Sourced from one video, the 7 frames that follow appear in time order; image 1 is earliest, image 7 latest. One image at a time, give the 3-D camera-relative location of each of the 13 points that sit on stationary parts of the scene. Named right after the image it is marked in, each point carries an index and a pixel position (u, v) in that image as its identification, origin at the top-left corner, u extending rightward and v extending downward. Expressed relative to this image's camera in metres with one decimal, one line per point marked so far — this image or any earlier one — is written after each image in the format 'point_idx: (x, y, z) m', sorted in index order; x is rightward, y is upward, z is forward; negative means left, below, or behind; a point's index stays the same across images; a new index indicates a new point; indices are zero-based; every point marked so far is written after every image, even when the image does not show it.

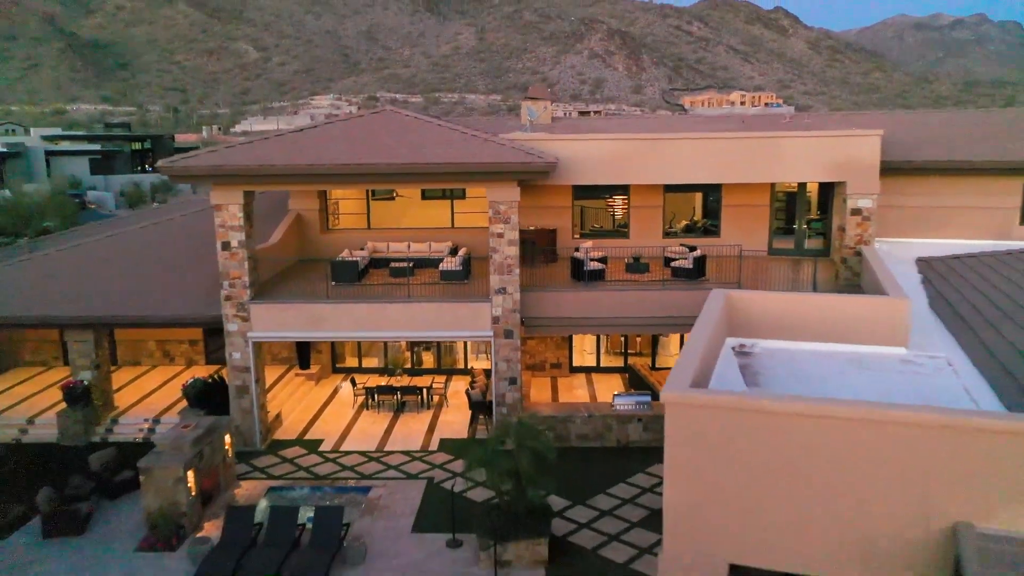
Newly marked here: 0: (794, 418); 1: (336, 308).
0: (+2.0, -0.9, +5.6) m
1: (-2.8, -0.3, +13.0) m
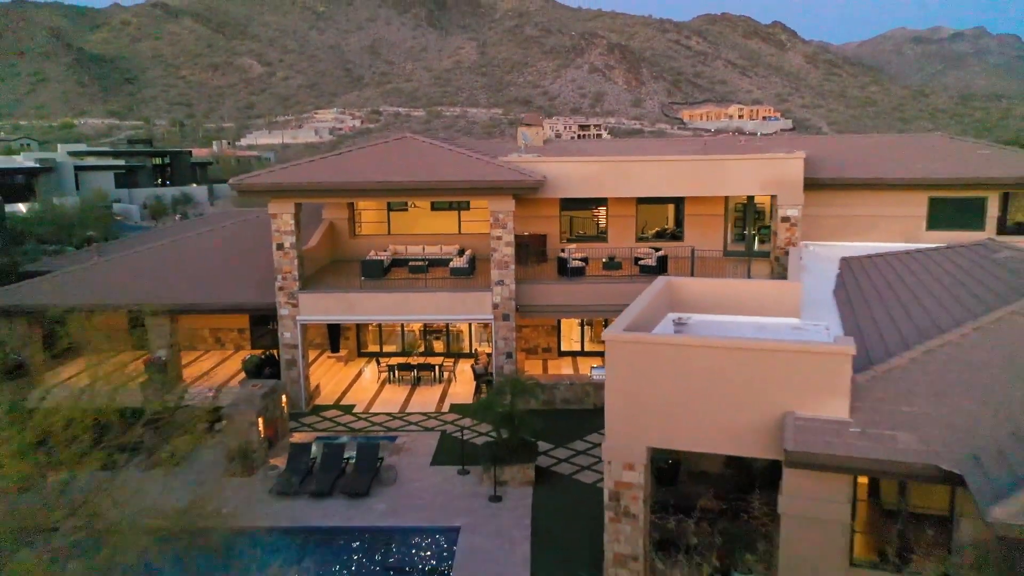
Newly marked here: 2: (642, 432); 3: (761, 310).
0: (+1.9, -0.7, +8.7) m
1: (-2.8, -0.1, +16.1) m
2: (+1.4, -1.6, +8.9) m
3: (+3.7, -0.3, +12.1) m
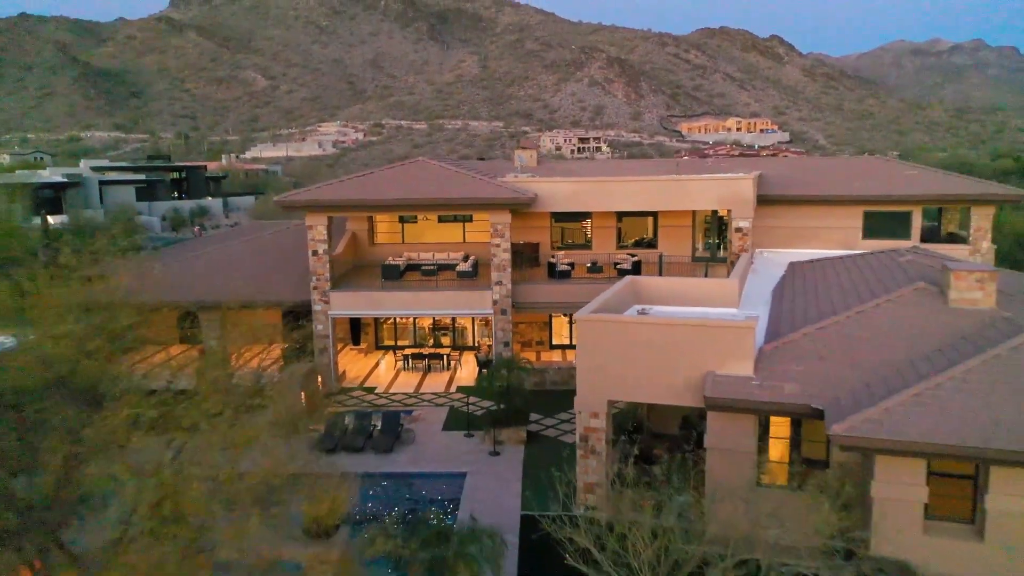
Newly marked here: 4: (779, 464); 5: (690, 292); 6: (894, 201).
0: (+1.8, -0.6, +11.6) m
1: (-2.9, -0.1, +19.0) m
2: (+1.3, -1.5, +11.9) m
3: (+3.6, -0.2, +15.0) m
4: (+3.8, -2.4, +11.2) m
5: (+3.3, -0.1, +15.1) m
6: (+9.3, +2.2, +19.8) m
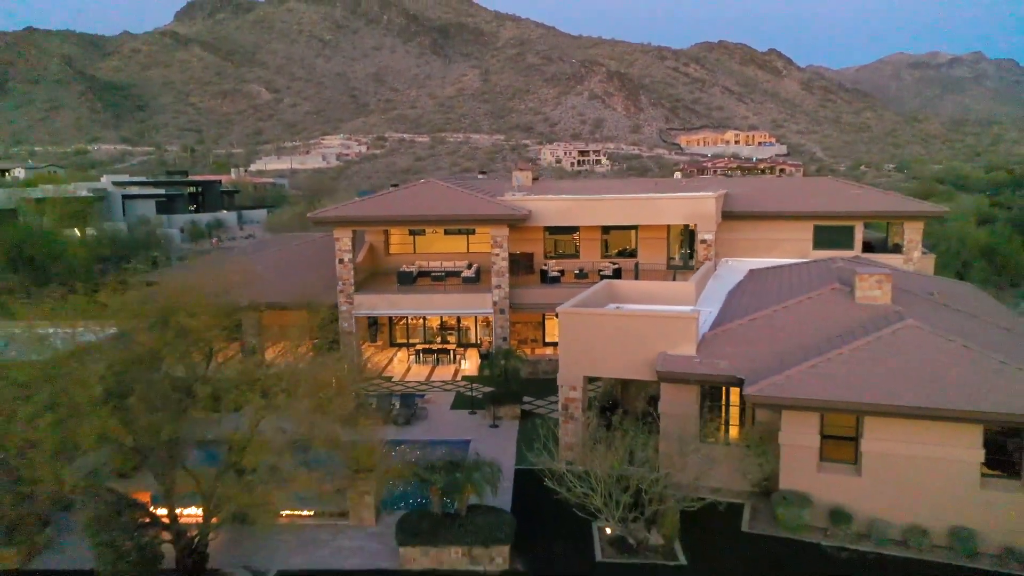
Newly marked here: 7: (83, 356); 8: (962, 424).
0: (+1.7, -0.5, +14.8) m
1: (-3.0, -0.2, +22.2) m
2: (+1.3, -1.5, +15.0) m
3: (+3.5, -0.3, +18.2) m
4: (+3.7, -2.4, +14.3) m
5: (+3.2, -0.1, +18.2) m
6: (+9.3, +2.1, +23.0) m
7: (-5.6, -0.9, +10.7) m
8: (+6.5, -2.0, +11.7) m
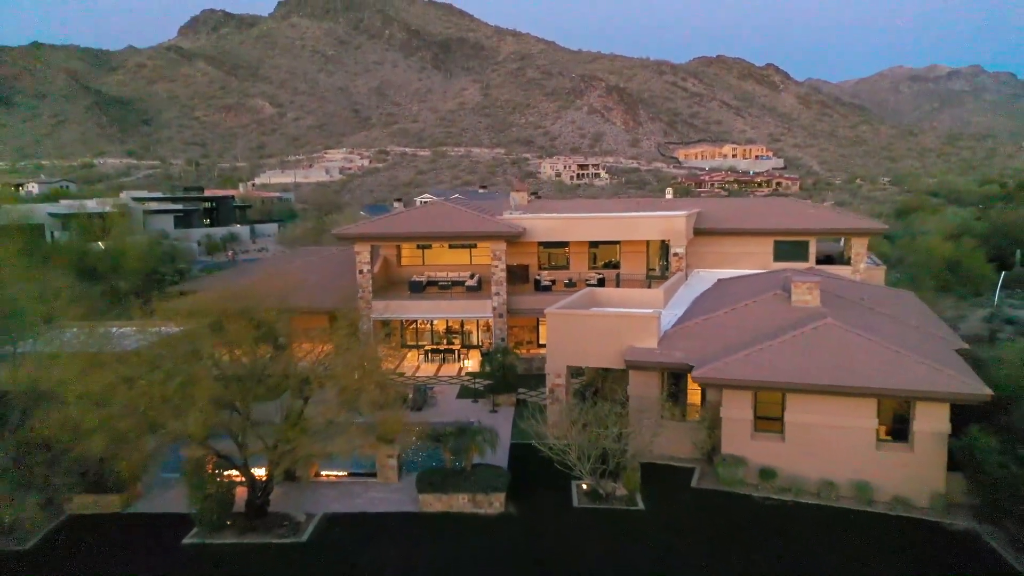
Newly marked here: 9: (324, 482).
0: (+1.6, -0.7, +18.0) m
1: (-3.1, -0.4, +25.4) m
2: (+1.2, -1.6, +18.2) m
3: (+3.4, -0.4, +21.4) m
4: (+3.6, -2.5, +17.5) m
5: (+3.2, -0.3, +21.5) m
6: (+9.2, +1.8, +26.3) m
7: (-5.7, -0.9, +13.9) m
8: (+6.4, -2.0, +15.0) m
9: (-3.7, -3.9, +16.2) m
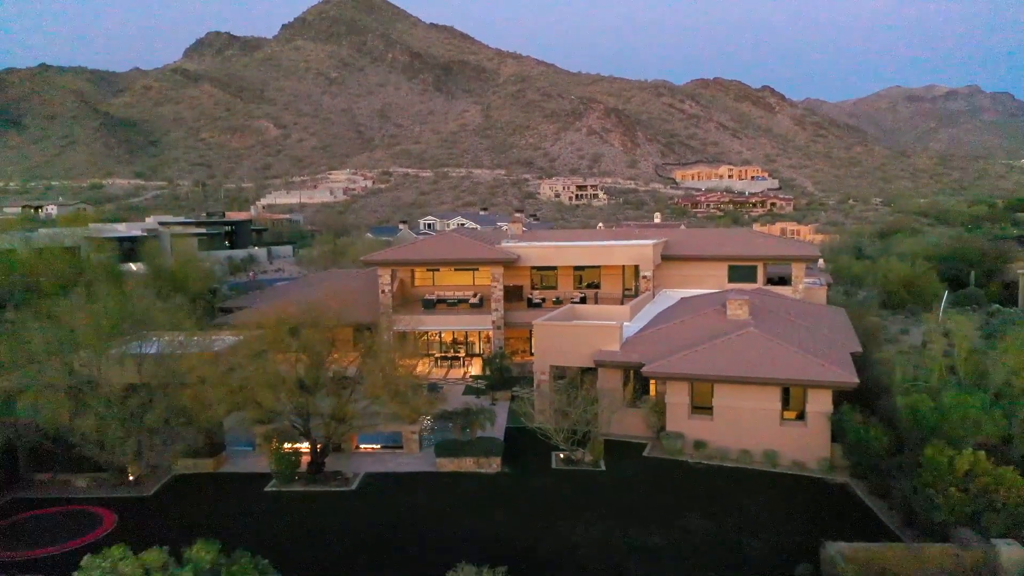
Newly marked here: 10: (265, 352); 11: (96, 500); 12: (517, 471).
0: (+1.5, -1.1, +23.1) m
1: (-3.2, -1.1, +30.5) m
2: (+1.0, -2.1, +23.3) m
3: (+3.3, -1.0, +26.5) m
4: (+3.4, -3.0, +22.5) m
5: (+3.0, -0.8, +26.5) m
6: (+9.0, +1.2, +31.4) m
7: (-5.9, -1.3, +19.0) m
8: (+6.2, -2.4, +20.0) m
9: (-3.9, -4.3, +21.1) m
10: (-5.8, -1.5, +18.8) m
11: (-9.4, -4.7, +18.3) m
12: (+0.1, -4.5, +19.9) m
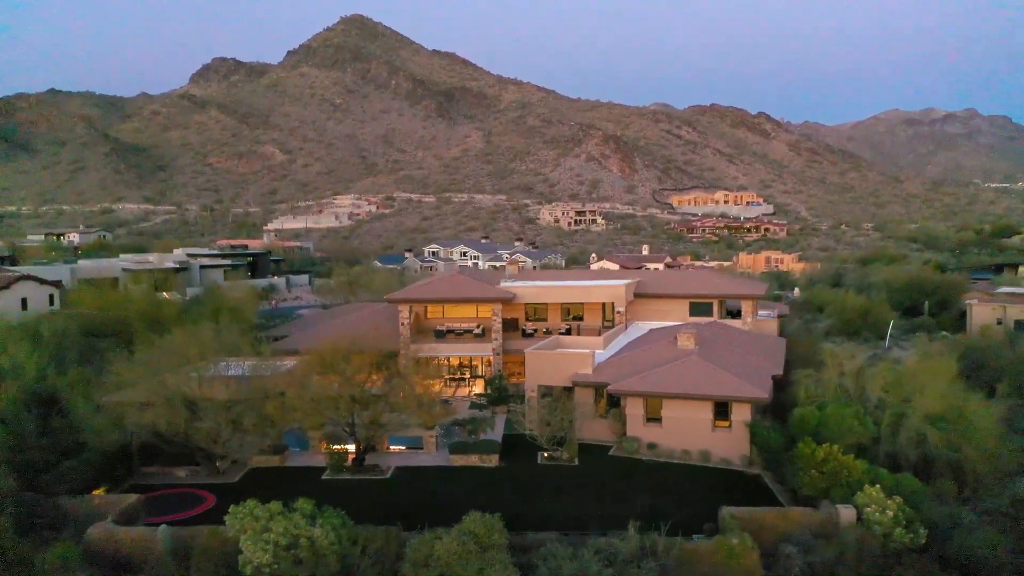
0: (+1.3, -2.4, +29.3) m
1: (-3.3, -2.6, +36.8) m
2: (+0.9, -3.4, +29.5) m
3: (+3.1, -2.4, +32.7) m
4: (+3.3, -4.3, +28.7) m
5: (+2.9, -2.2, +32.8) m
6: (+8.9, -0.4, +37.7) m
7: (-6.0, -2.5, +25.2) m
8: (+6.1, -3.7, +26.2) m
9: (-4.0, -5.5, +27.3) m
10: (-5.9, -2.7, +25.1) m
11: (-9.5, -5.9, +24.5) m
12: (0.0, -5.7, +26.1) m
